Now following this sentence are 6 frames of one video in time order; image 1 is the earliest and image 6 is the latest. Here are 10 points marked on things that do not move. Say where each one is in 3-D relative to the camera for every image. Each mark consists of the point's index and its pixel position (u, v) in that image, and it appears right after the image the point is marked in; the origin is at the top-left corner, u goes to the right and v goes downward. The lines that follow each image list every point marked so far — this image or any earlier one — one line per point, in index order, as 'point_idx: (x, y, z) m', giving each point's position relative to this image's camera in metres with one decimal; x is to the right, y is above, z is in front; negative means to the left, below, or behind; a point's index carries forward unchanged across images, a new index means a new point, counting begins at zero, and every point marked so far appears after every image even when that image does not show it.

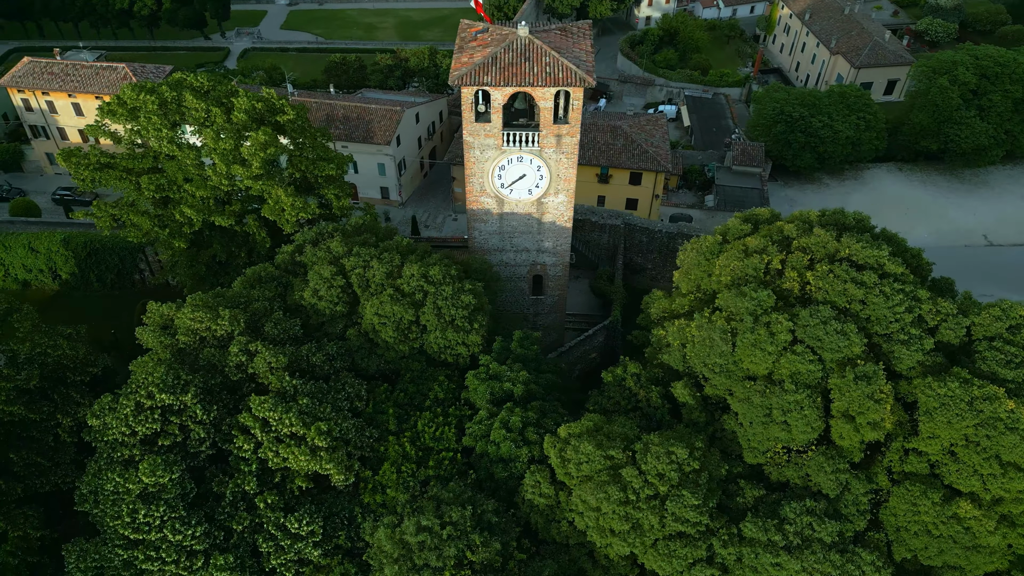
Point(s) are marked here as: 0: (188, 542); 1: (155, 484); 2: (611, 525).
0: (-8.4, -6.5, +19.5) m
1: (-9.3, -5.0, +19.9) m
2: (+2.7, -6.1, +19.6) m
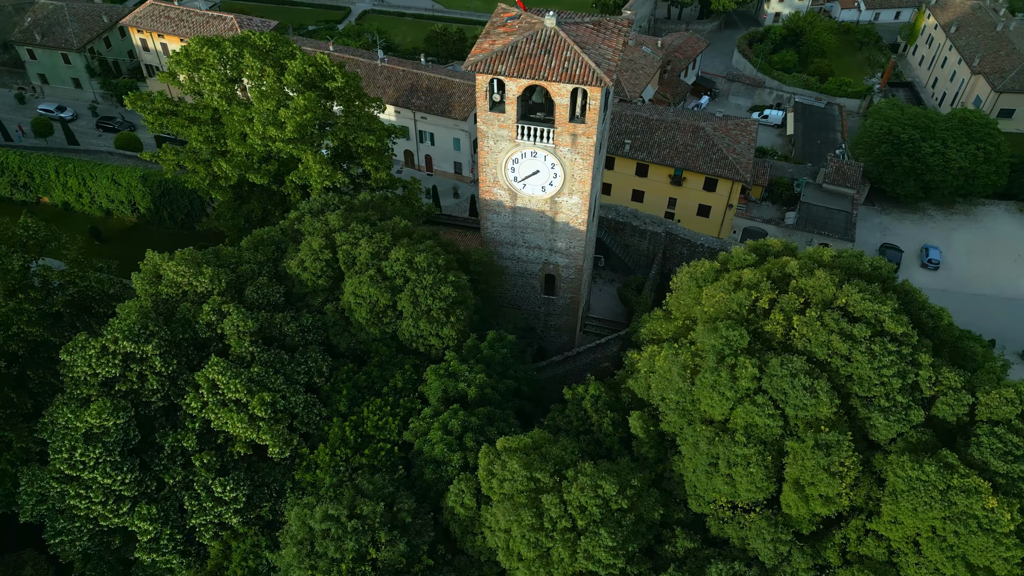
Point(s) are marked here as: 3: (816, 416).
0: (-10.6, -5.3, +20.3) m
1: (-11.2, -3.7, +20.7) m
2: (+0.2, -6.5, +18.7) m
3: (+7.7, -3.2, +19.2) m
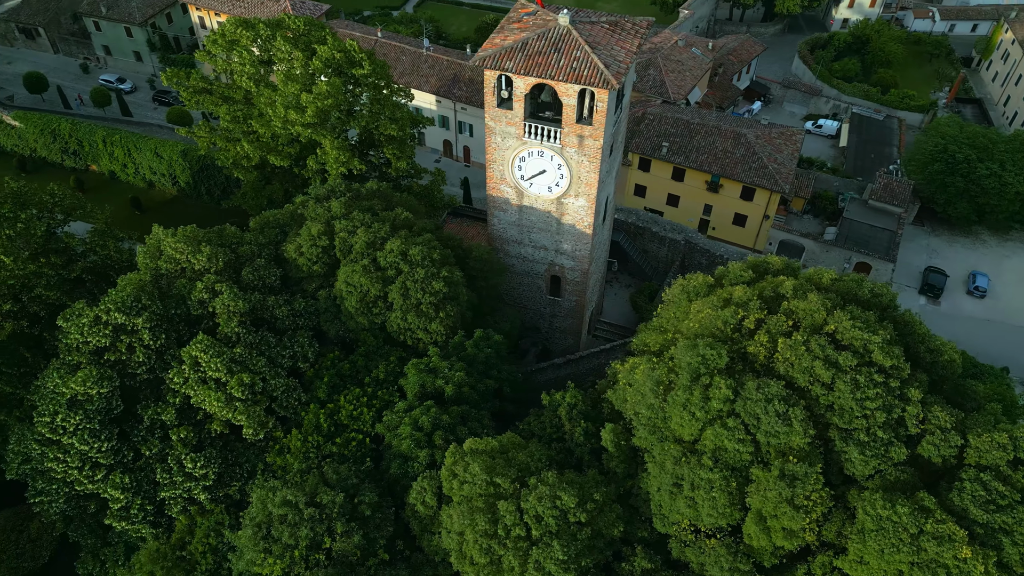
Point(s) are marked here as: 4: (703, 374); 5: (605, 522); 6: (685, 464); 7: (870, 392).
0: (-11.6, -4.6, +20.9) m
1: (-12.1, -2.9, +21.3) m
2: (-1.0, -6.5, +18.6) m
3: (+6.7, -3.8, +18.4) m
4: (+5.0, -2.2, +19.5) m
5: (+2.3, -6.0, +19.2) m
6: (+4.4, -4.4, +18.8) m
7: (+8.9, -2.5, +18.6) m
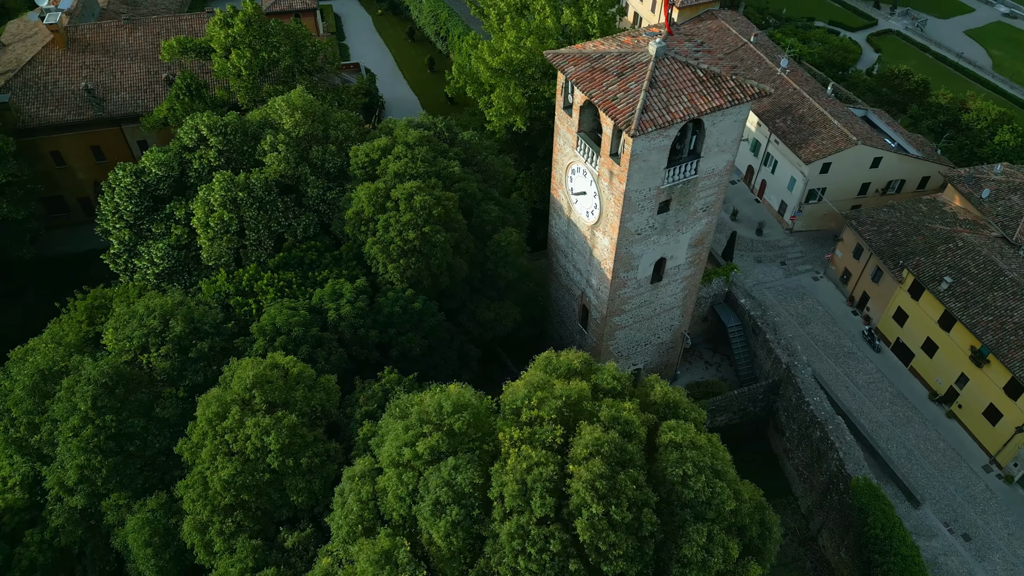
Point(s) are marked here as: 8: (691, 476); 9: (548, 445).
0: (-14.3, +2.9, +27.6) m
1: (-13.6, +4.5, +27.9) m
2: (-8.8, -3.8, +20.8) m
3: (-1.9, -5.3, +16.6) m
4: (-1.9, -3.3, +18.1) m
5: (-5.8, -5.1, +19.7) m
6: (-3.7, -4.7, +18.1) m
7: (+0.4, -5.4, +15.5) m
8: (+4.1, -4.2, +17.0) m
9: (+0.9, -3.7, +17.5) m
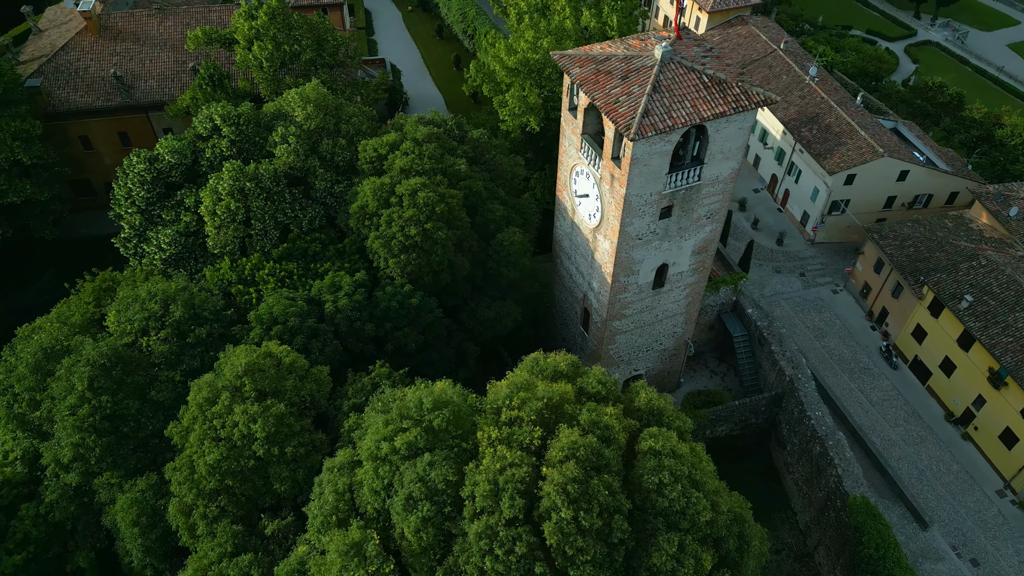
0: (-14.1, +3.5, +28.2) m
1: (-13.3, +5.1, +28.5) m
2: (-9.1, -3.5, +21.2) m
3: (-2.5, -5.2, +16.6) m
4: (-2.4, -3.2, +18.2) m
5: (-6.3, -4.9, +20.0) m
6: (-4.3, -4.5, +18.3) m
7: (-0.3, -5.4, +15.5) m
8: (+3.5, -4.4, +16.9) m
9: (+0.3, -3.7, +17.5) m
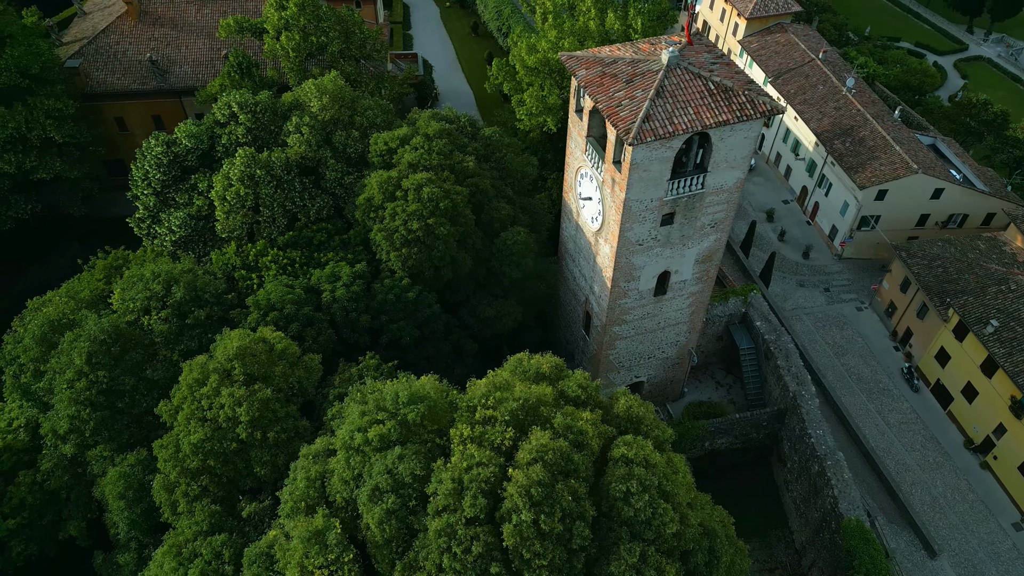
0: (-13.8, +4.2, +28.8) m
1: (-13.0, +5.8, +29.1) m
2: (-9.6, -2.9, +21.6) m
3: (-3.3, -5.1, +16.8) m
4: (-3.0, -3.0, +18.3) m
5: (-6.9, -4.5, +20.3) m
6: (-5.0, -4.3, +18.5) m
7: (-1.2, -5.3, +15.5) m
8: (+2.8, -4.6, +16.7) m
9: (-0.3, -3.7, +17.4) m
